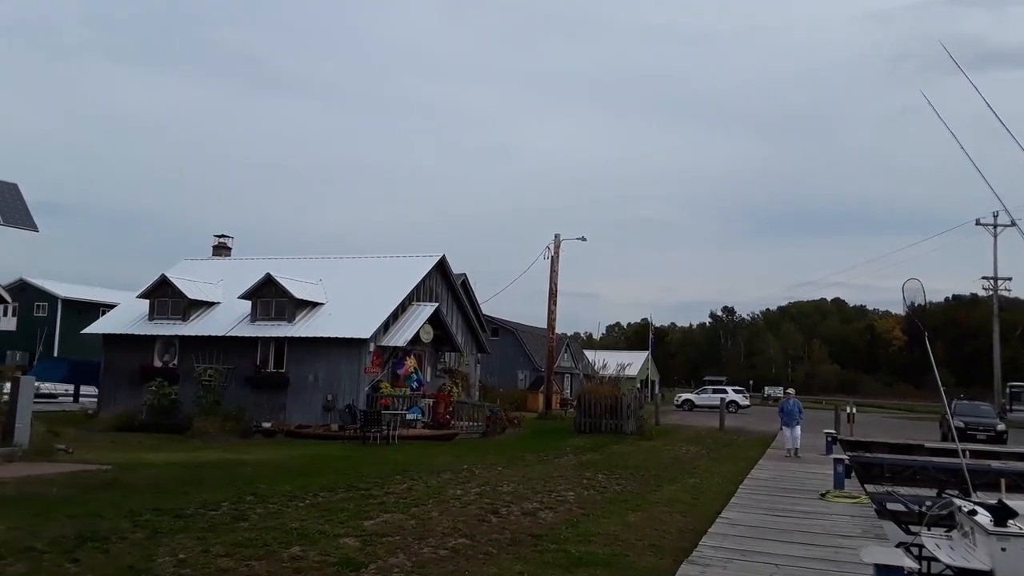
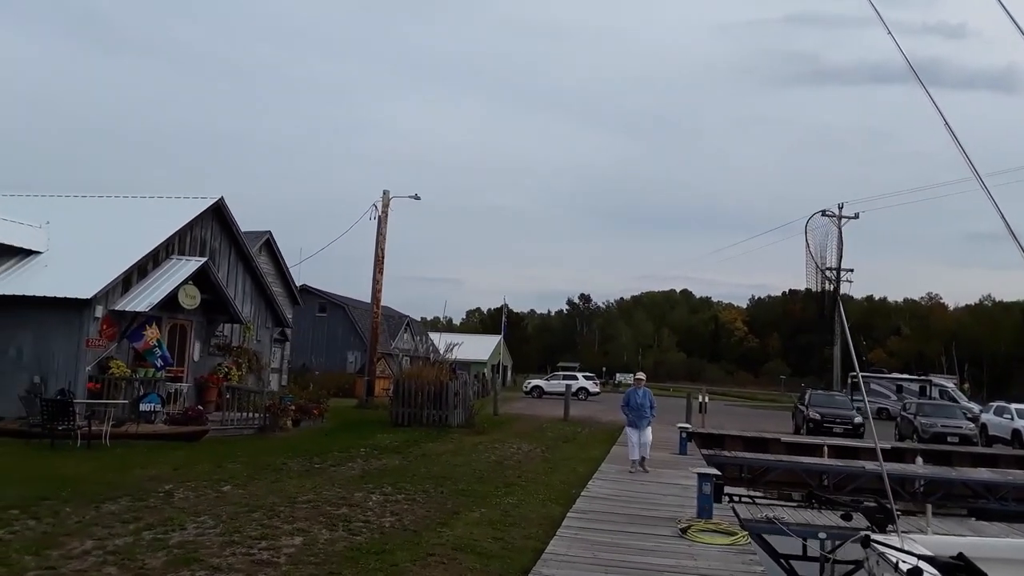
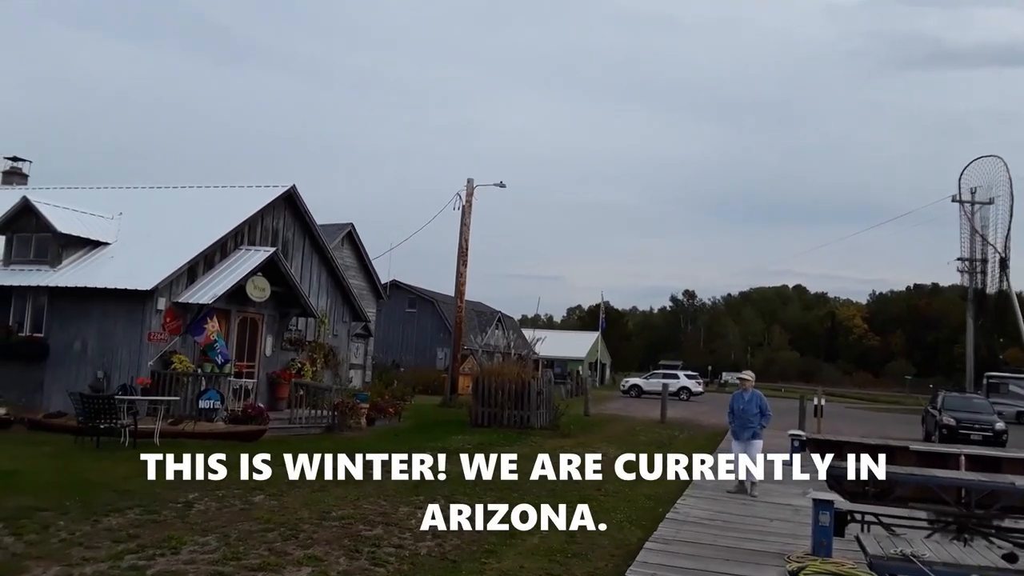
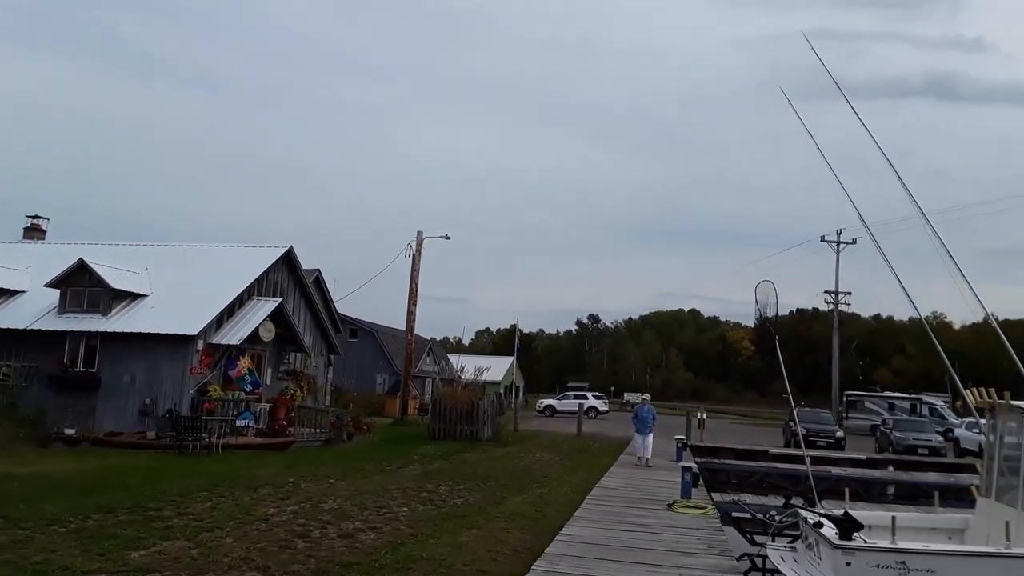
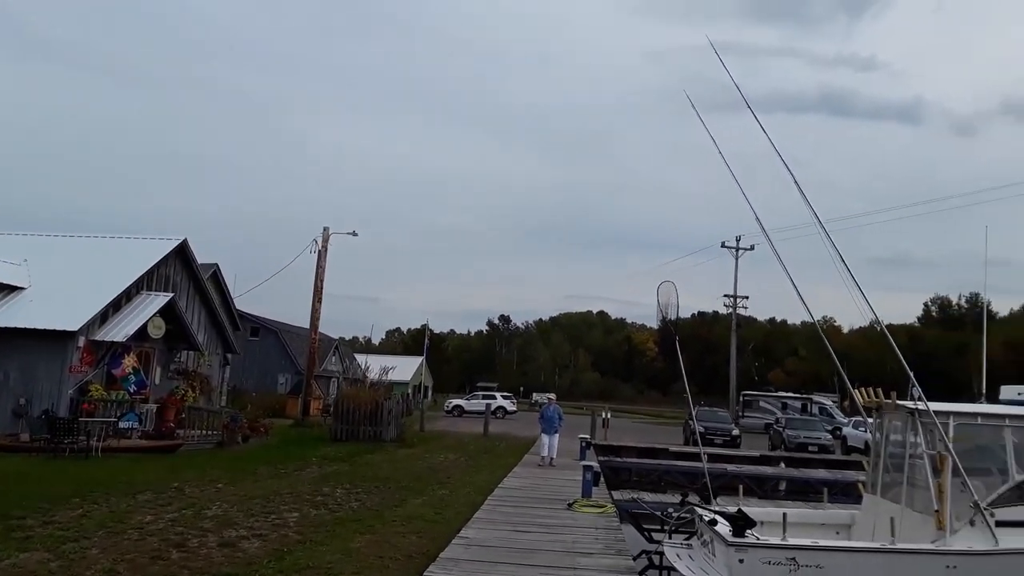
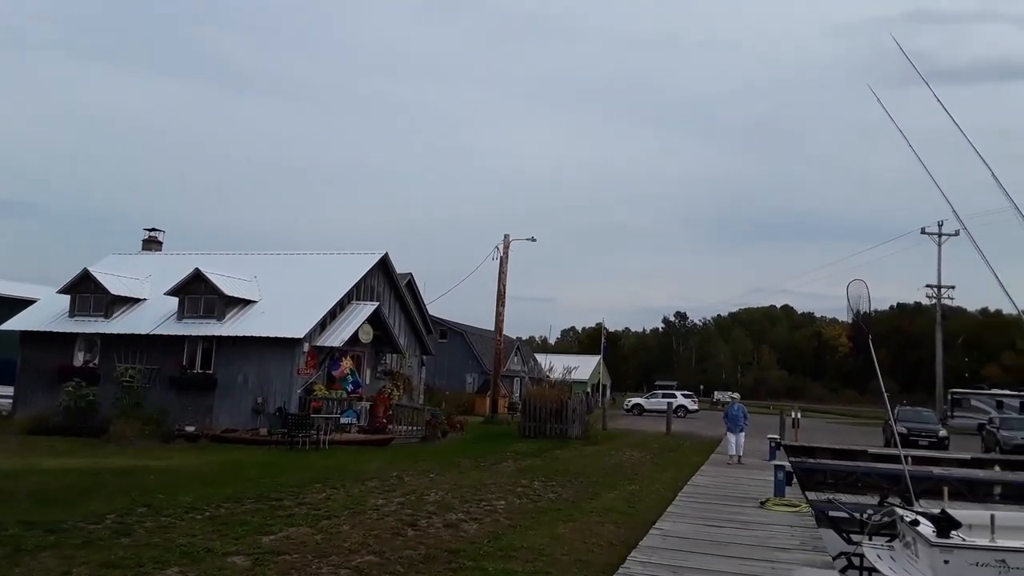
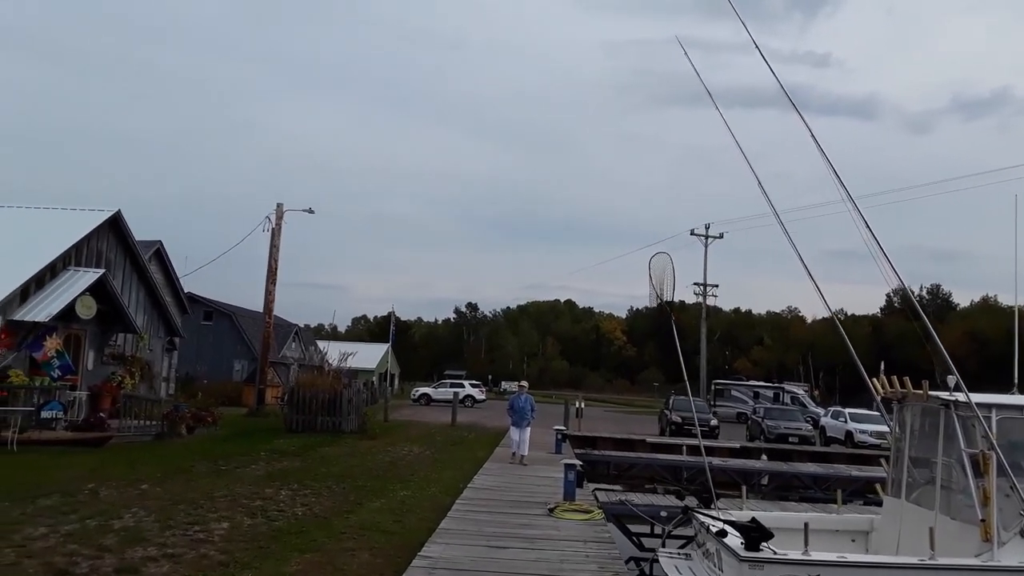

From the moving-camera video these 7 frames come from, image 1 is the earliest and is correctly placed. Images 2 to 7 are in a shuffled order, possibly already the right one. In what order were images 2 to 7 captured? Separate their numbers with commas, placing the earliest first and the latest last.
6, 4, 5, 7, 2, 3
